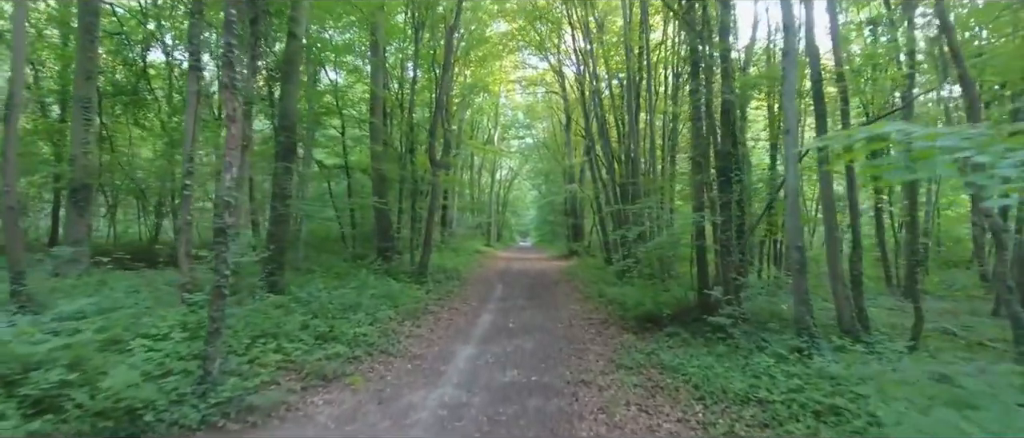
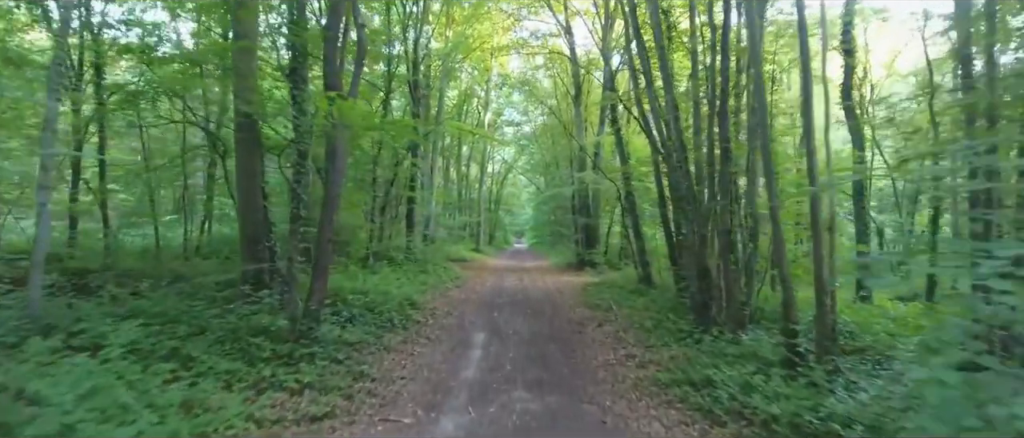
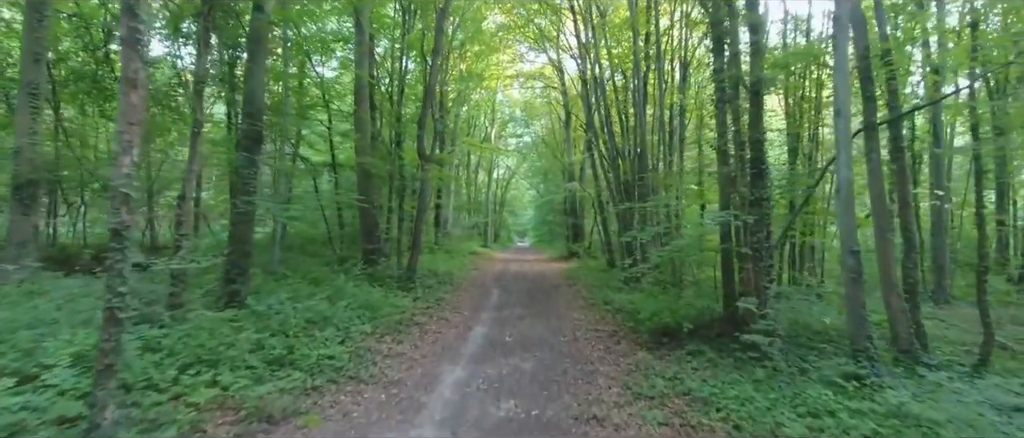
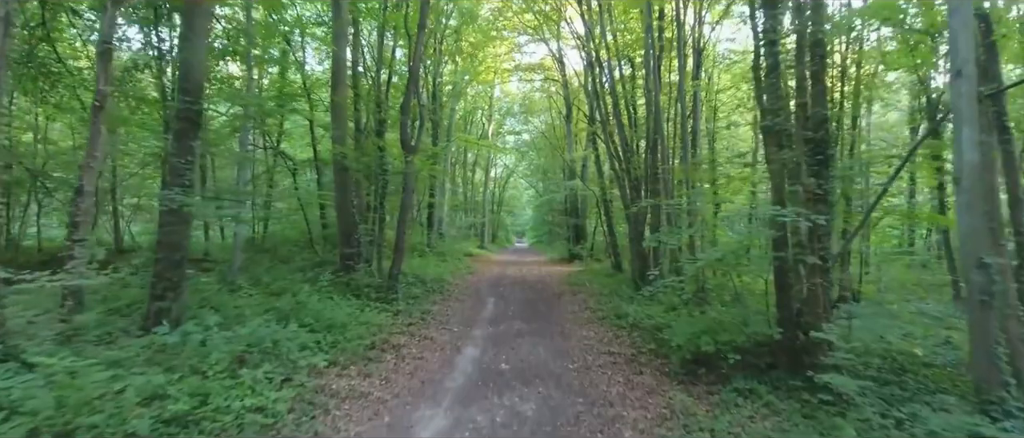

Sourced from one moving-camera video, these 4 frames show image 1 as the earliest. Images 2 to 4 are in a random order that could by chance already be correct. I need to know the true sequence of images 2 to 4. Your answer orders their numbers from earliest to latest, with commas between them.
3, 4, 2
